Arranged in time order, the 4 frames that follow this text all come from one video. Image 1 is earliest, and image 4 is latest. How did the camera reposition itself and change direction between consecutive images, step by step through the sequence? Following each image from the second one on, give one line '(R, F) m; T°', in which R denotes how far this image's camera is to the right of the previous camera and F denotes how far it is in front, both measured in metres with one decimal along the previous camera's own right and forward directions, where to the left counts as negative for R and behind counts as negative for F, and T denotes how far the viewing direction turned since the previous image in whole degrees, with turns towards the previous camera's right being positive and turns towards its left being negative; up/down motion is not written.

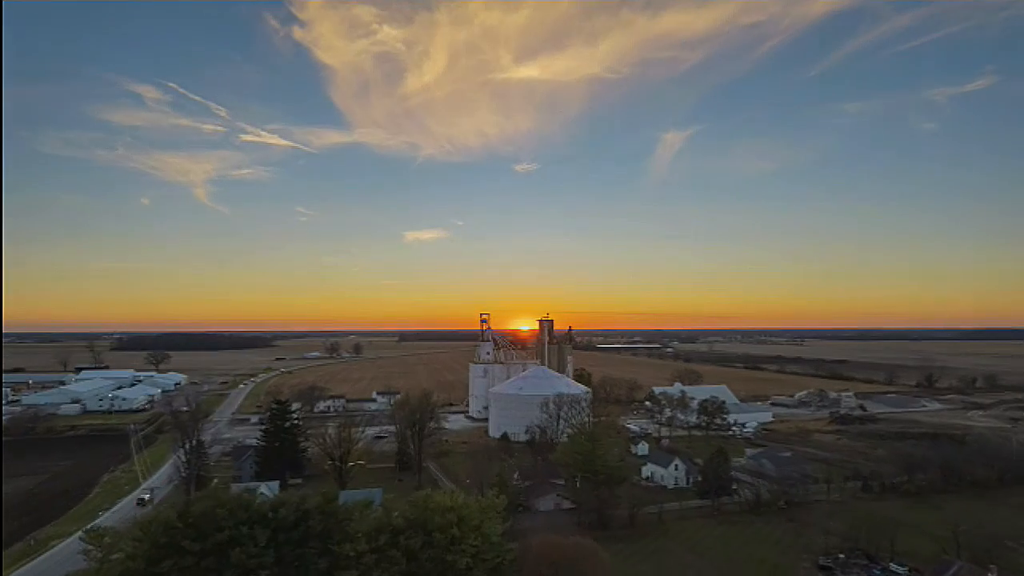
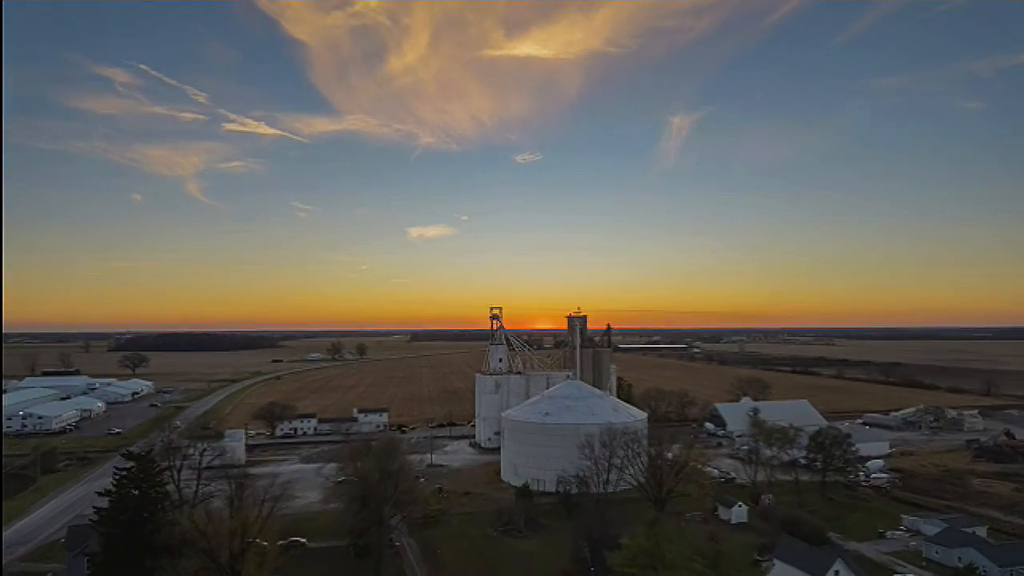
(-0.3, +11.8) m; -1°
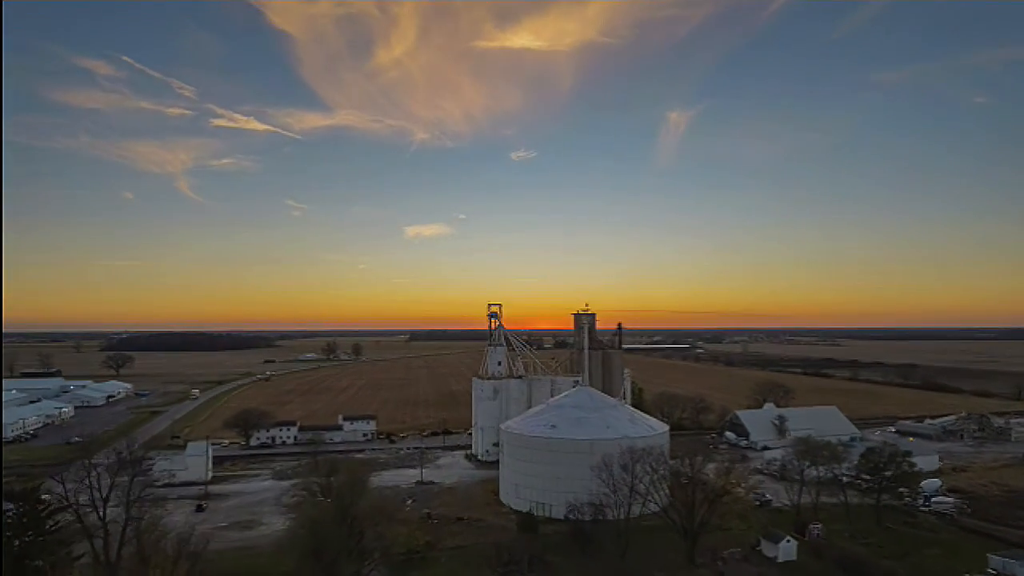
(-0.1, +3.8) m; 0°
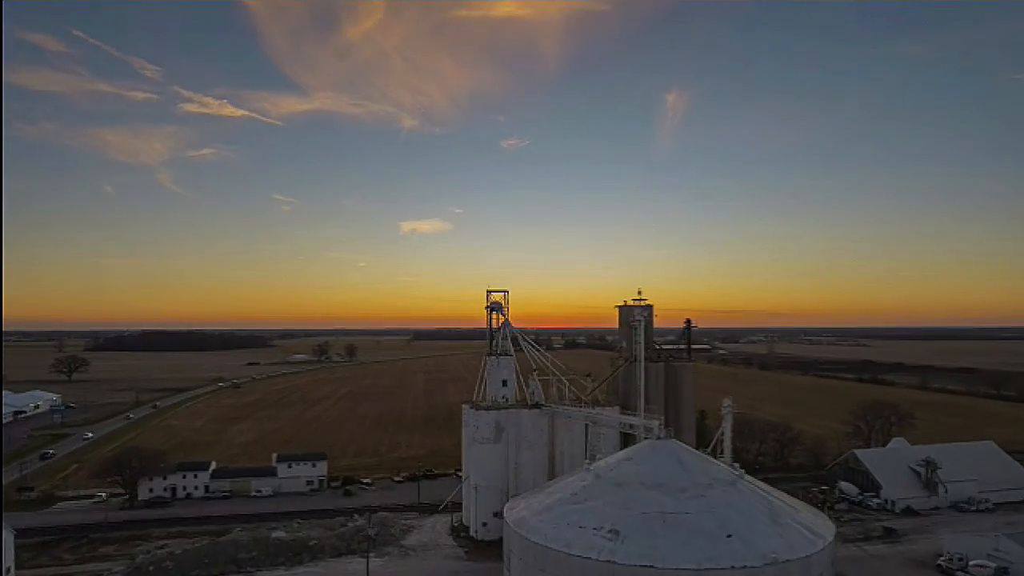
(-0.2, +11.8) m; -1°
